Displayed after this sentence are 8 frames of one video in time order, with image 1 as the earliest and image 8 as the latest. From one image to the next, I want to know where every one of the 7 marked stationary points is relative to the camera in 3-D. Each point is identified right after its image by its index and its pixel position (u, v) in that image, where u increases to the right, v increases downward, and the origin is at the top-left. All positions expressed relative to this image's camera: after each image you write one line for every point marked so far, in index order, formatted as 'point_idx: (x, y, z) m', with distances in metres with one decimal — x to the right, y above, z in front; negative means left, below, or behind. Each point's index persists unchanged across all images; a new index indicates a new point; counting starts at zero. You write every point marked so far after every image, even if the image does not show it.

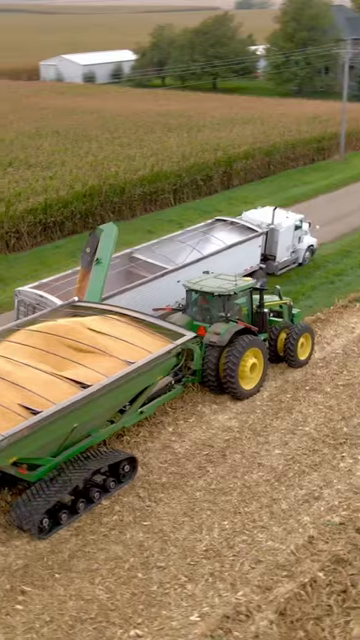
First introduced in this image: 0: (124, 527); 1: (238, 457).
0: (-0.6, -2.1, +8.3) m
1: (+0.7, -1.6, +9.6) m
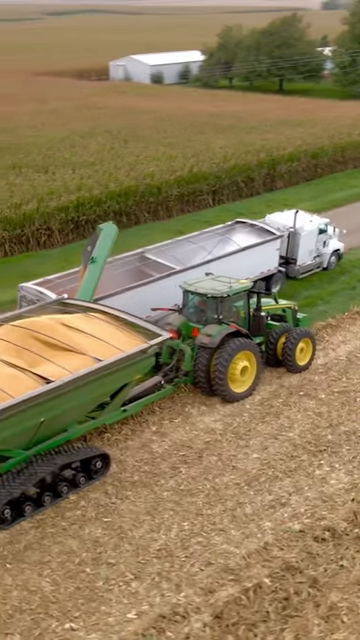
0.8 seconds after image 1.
0: (-1.0, -2.0, +8.4) m
1: (+0.4, -1.6, +9.6) m
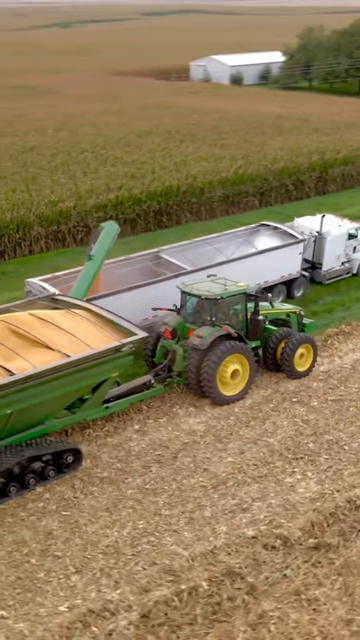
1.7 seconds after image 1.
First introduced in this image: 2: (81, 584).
0: (-1.4, -2.0, +8.6) m
1: (+0.1, -1.6, +9.6) m
2: (-0.9, -2.4, +7.6) m
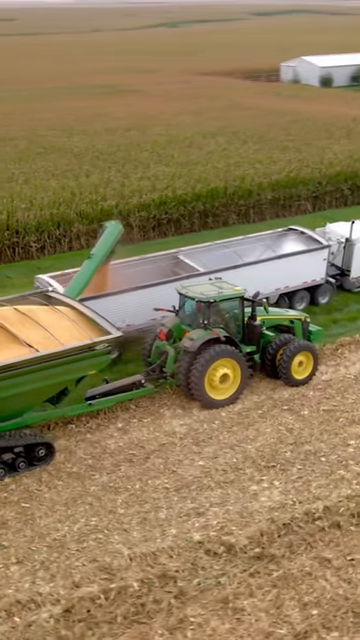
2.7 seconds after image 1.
0: (-1.9, -2.0, +8.8) m
1: (-0.2, -1.6, +9.7) m
2: (-1.5, -2.4, +7.7) m
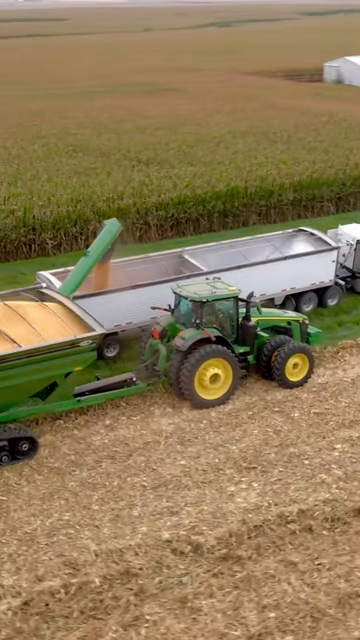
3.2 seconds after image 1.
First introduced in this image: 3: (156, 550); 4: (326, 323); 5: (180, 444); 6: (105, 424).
0: (-2.1, -1.9, +9.0) m
1: (-0.5, -1.6, +9.7) m
2: (-1.8, -2.3, +7.8) m
3: (-0.2, -2.2, +8.1) m
4: (+2.5, -0.1, +14.1) m
5: (0.0, -1.5, +10.1) m
6: (-0.9, -1.3, +10.5) m
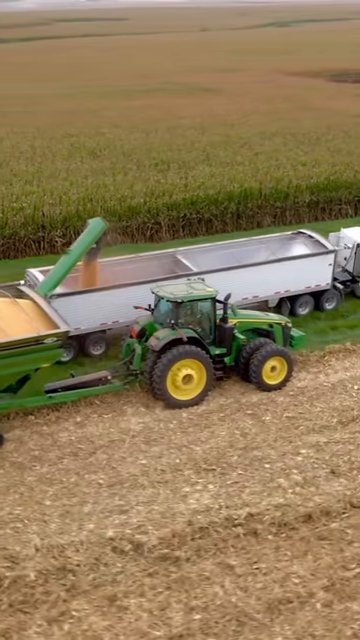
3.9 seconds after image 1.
0: (-2.6, -1.8, +9.1) m
1: (-0.9, -1.6, +9.8) m
2: (-2.4, -2.3, +8.0) m
3: (-0.8, -2.2, +8.1) m
4: (+2.3, -0.1, +14.0) m
5: (-0.4, -1.5, +10.1) m
6: (-1.3, -1.3, +10.6) m
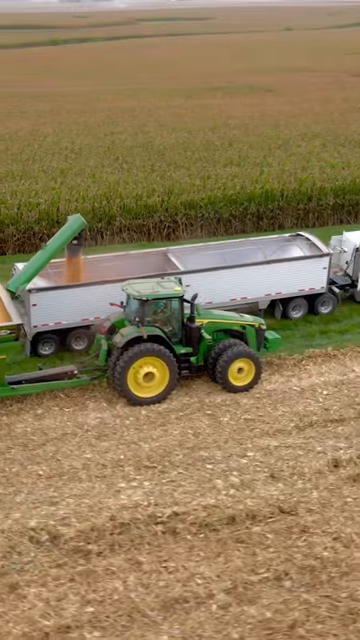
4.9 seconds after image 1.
0: (-3.3, -1.7, +9.5) m
1: (-1.5, -1.5, +10.0) m
2: (-3.3, -2.1, +8.4) m
3: (-1.6, -2.2, +8.3) m
4: (+2.1, -0.2, +13.8) m
5: (-1.0, -1.5, +10.2) m
6: (-1.9, -1.2, +10.8) m
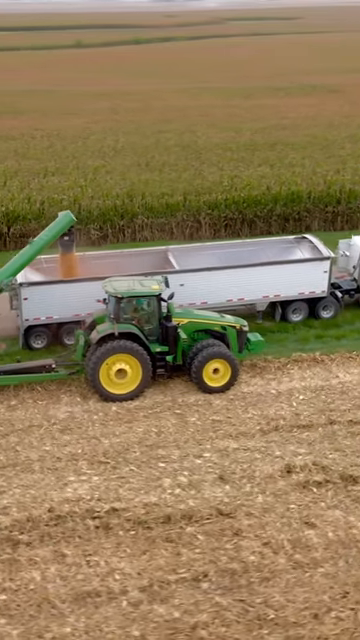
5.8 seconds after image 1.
0: (-3.9, -1.6, +9.9) m
1: (-2.0, -1.5, +10.2) m
2: (-3.9, -2.0, +8.7) m
3: (-2.3, -2.1, +8.5) m
4: (+2.0, -0.2, +13.6) m
5: (-1.5, -1.4, +10.4) m
6: (-2.3, -1.1, +11.1) m
